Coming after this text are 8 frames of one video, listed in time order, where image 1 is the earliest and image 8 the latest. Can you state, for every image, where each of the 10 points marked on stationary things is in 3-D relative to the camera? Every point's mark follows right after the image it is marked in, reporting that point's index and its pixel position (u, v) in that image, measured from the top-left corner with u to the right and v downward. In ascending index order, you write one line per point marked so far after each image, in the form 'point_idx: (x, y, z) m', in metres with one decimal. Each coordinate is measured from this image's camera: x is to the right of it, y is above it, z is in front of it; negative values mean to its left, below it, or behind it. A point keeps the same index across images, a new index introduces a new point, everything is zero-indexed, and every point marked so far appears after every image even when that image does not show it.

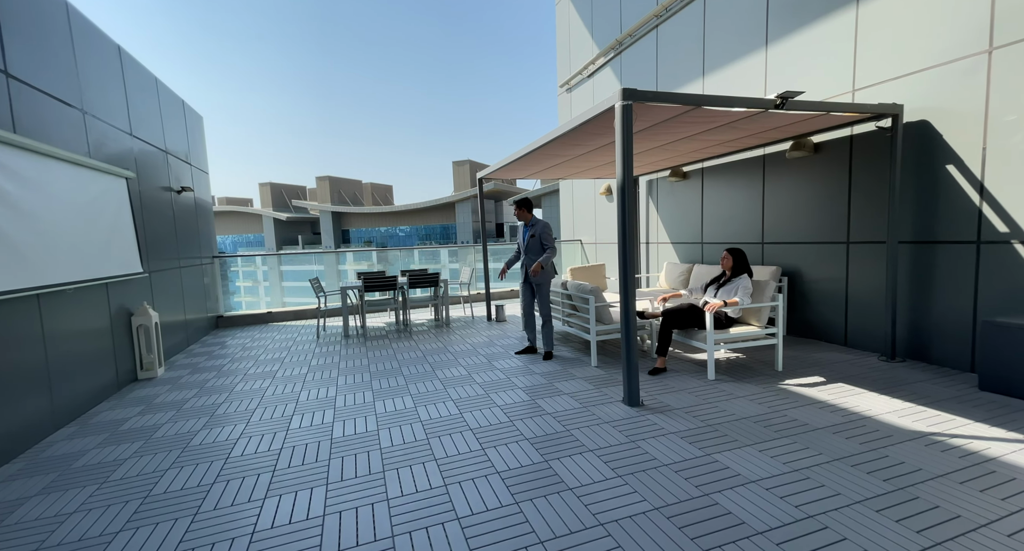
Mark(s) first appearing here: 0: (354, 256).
0: (-3.1, +0.4, +8.8) m
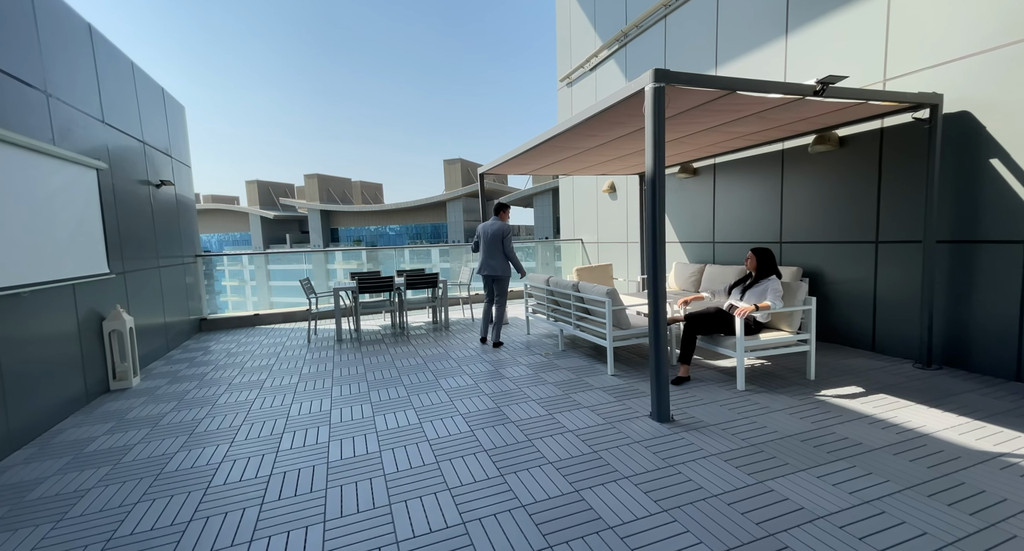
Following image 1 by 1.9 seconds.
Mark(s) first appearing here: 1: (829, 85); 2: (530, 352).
0: (-3.1, +0.4, +8.4) m
1: (+2.4, +1.4, +3.4) m
2: (+0.2, -0.9, +5.3) m
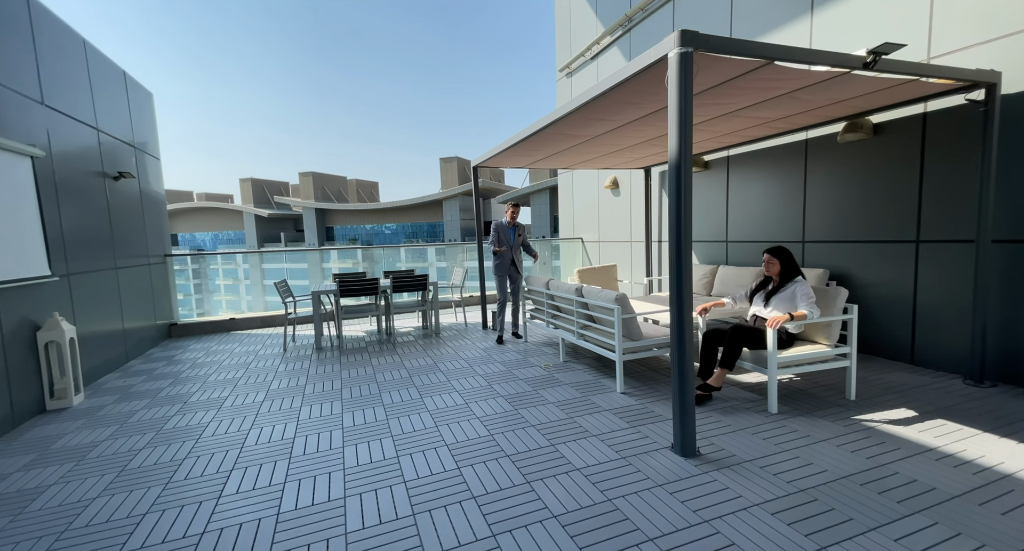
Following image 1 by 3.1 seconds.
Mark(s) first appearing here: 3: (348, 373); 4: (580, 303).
0: (-3.1, +0.4, +7.8) m
1: (+2.4, +1.4, +2.9) m
2: (+0.2, -0.9, +4.8) m
3: (-1.7, -1.0, +4.7) m
4: (+0.6, -0.3, +4.3) m
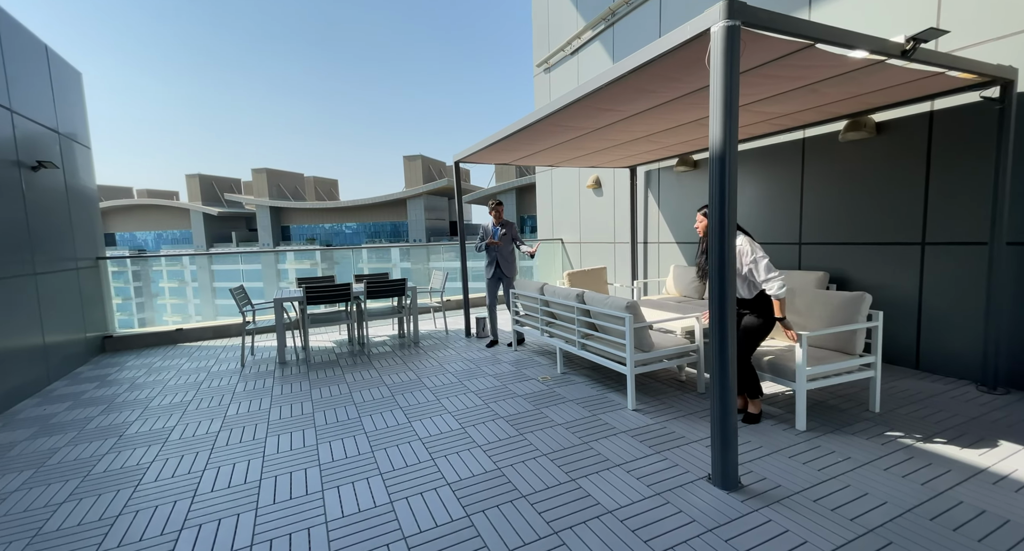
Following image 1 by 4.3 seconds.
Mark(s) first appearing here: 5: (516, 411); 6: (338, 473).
0: (-3.4, +0.3, +7.2) m
1: (+2.4, +1.4, +2.7) m
2: (+0.1, -1.0, +4.4) m
3: (-1.8, -1.1, +4.2) m
4: (+0.6, -0.3, +4.0) m
5: (0.0, -1.1, +3.6) m
6: (-1.1, -1.2, +2.8) m
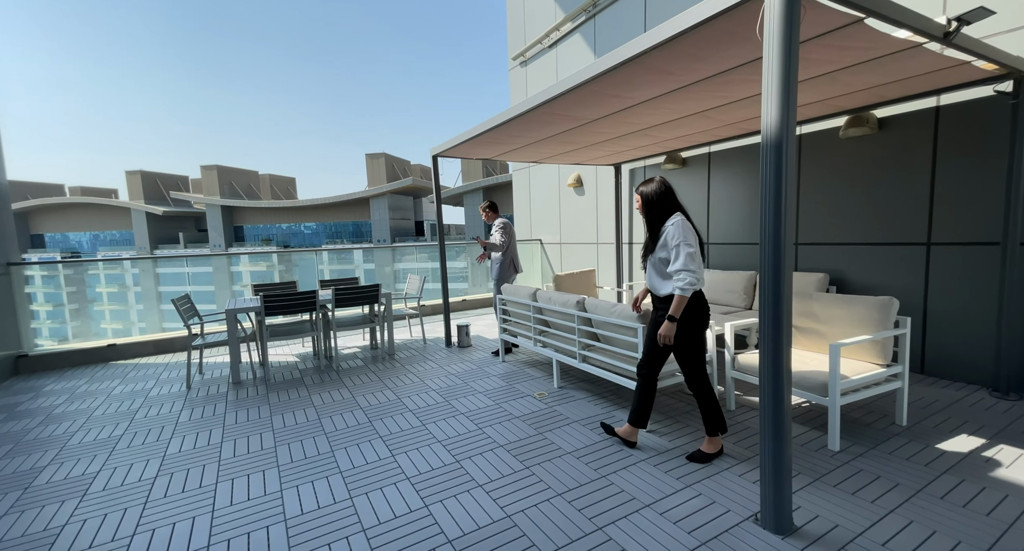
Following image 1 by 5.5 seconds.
0: (-3.8, +0.2, +6.5) m
1: (+2.5, +1.4, +2.5) m
2: (0.0, -1.0, +3.9) m
3: (-1.8, -1.1, +3.6) m
4: (+0.5, -0.3, +3.6) m
5: (0.0, -1.1, +3.2) m
6: (-1.0, -1.3, +2.3) m
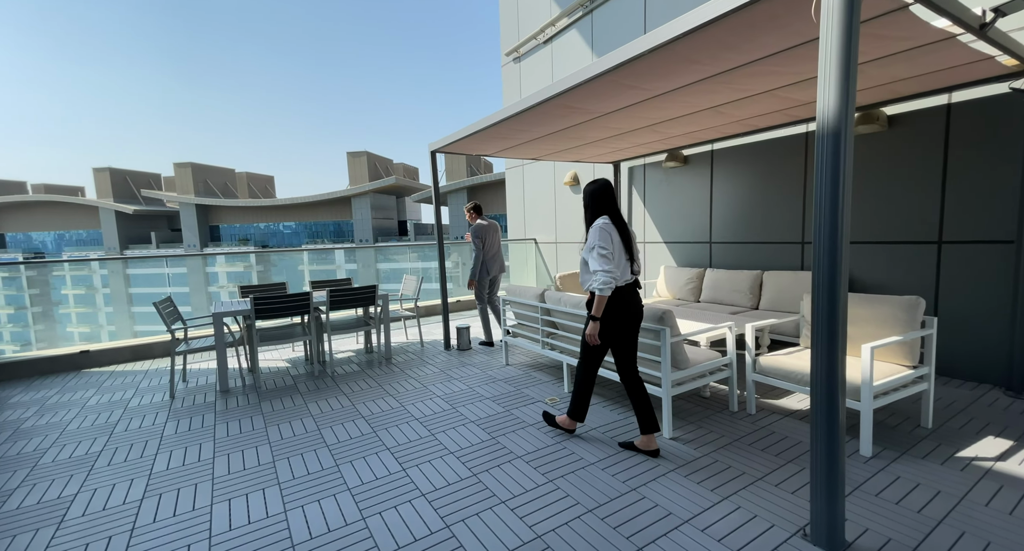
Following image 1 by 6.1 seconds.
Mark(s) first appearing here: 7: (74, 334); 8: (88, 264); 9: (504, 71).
0: (-3.8, +0.2, +6.1) m
1: (+2.6, +1.4, +2.4) m
2: (+0.1, -1.0, +3.8) m
3: (-1.7, -1.2, +3.4) m
4: (+0.6, -0.3, +3.5) m
5: (+0.1, -1.1, +3.0) m
6: (-0.9, -1.3, +2.1) m
7: (-5.2, -0.7, +5.4) m
8: (-5.1, +0.1, +5.4) m
9: (-0.2, +4.2, +9.3) m
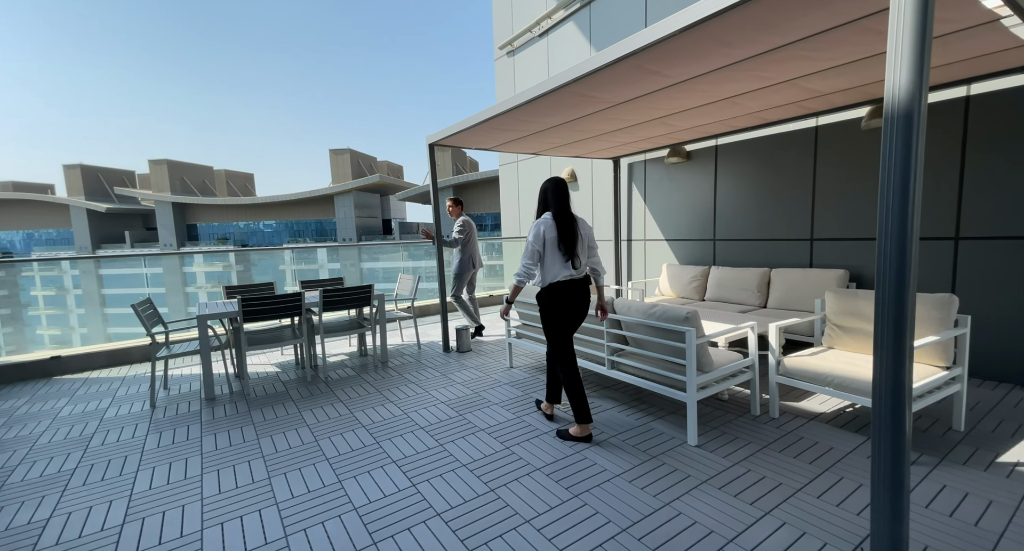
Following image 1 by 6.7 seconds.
0: (-3.8, +0.2, +5.8) m
1: (+2.7, +1.4, +2.3) m
2: (+0.2, -1.0, +3.6) m
3: (-1.6, -1.1, +3.1) m
4: (+0.7, -0.3, +3.3) m
5: (+0.2, -1.1, +2.8) m
6: (-0.7, -1.3, +1.8) m
7: (-5.2, -0.7, +5.0) m
8: (-5.1, +0.1, +5.1) m
9: (-0.3, +4.2, +9.1) m
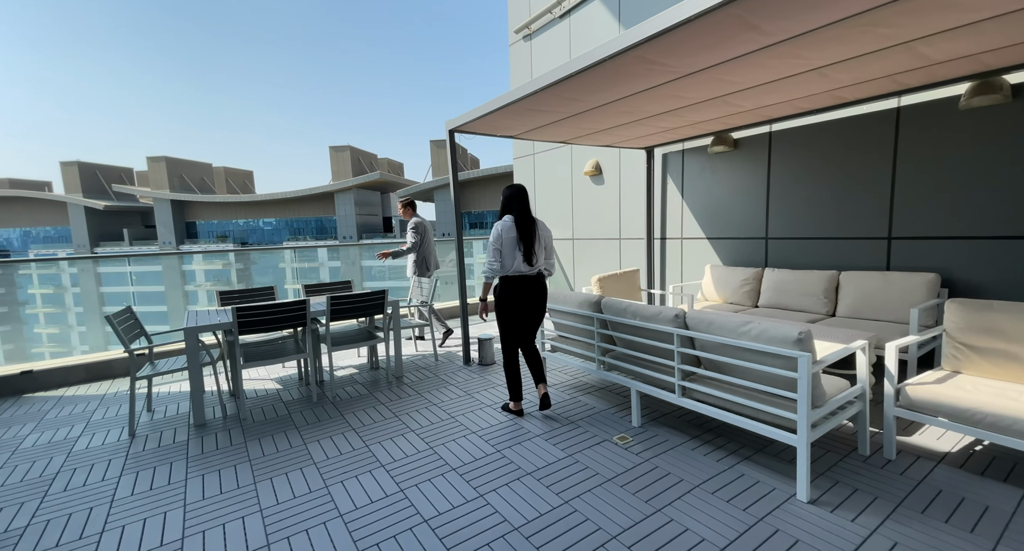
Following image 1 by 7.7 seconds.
0: (-3.5, +0.2, +5.2) m
1: (+3.0, +1.3, +1.7) m
2: (+0.5, -1.1, +3.0) m
3: (-1.3, -1.2, +2.5) m
4: (+1.0, -0.4, +2.7) m
5: (+0.5, -1.1, +2.2) m
6: (-0.4, -1.3, +1.3) m
7: (-4.9, -0.8, +4.4) m
8: (-4.8, +0.1, +4.5) m
9: (0.0, +4.2, +8.4) m
